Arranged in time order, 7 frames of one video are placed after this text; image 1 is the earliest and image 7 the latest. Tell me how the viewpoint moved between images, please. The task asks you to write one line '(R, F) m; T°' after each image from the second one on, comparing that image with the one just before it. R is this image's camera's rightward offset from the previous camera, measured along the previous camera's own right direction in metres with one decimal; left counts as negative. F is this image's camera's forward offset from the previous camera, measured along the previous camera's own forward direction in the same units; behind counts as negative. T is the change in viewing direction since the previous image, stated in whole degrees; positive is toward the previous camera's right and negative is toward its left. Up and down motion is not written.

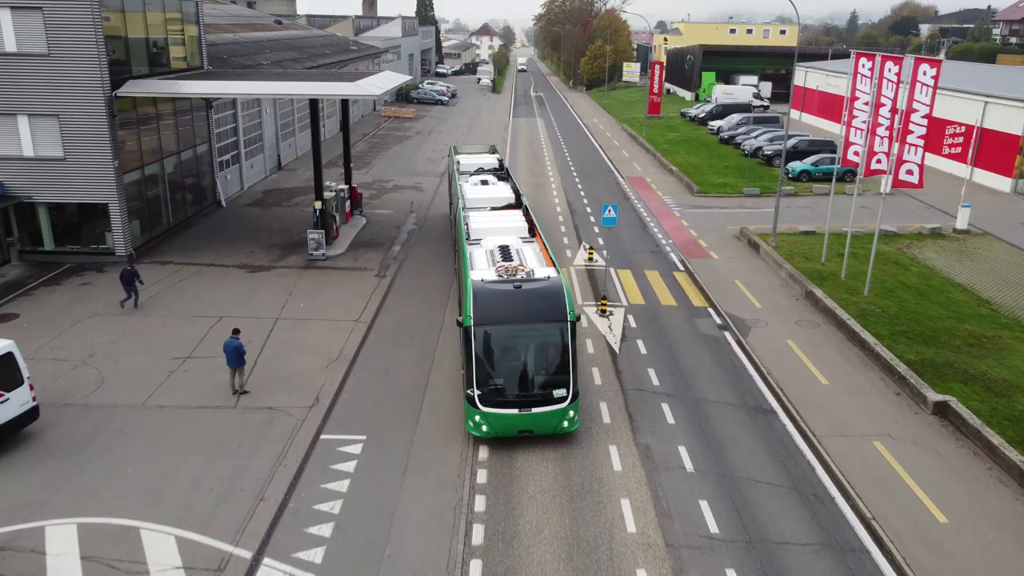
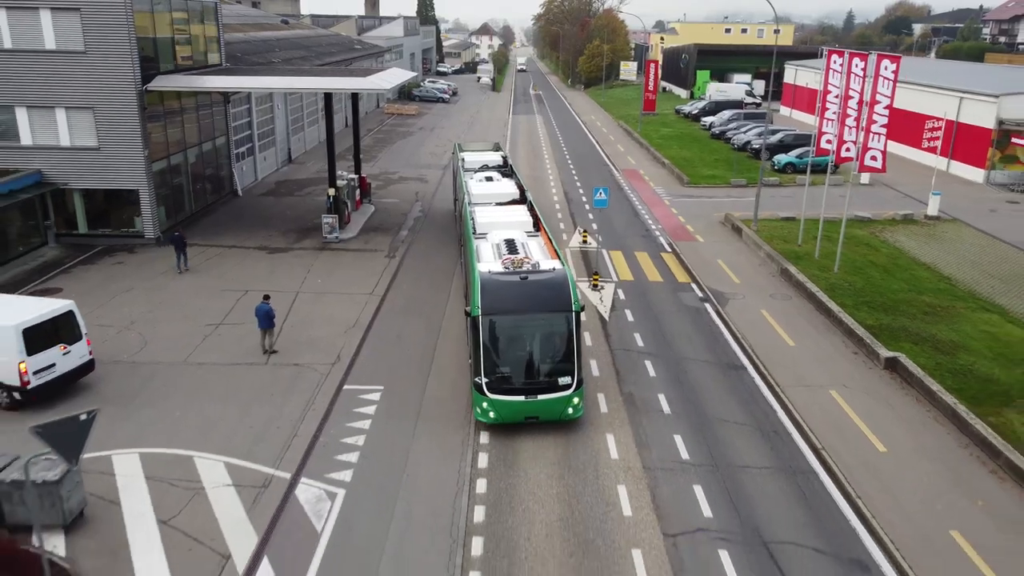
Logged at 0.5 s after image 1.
(0.0, -1.9) m; 0°
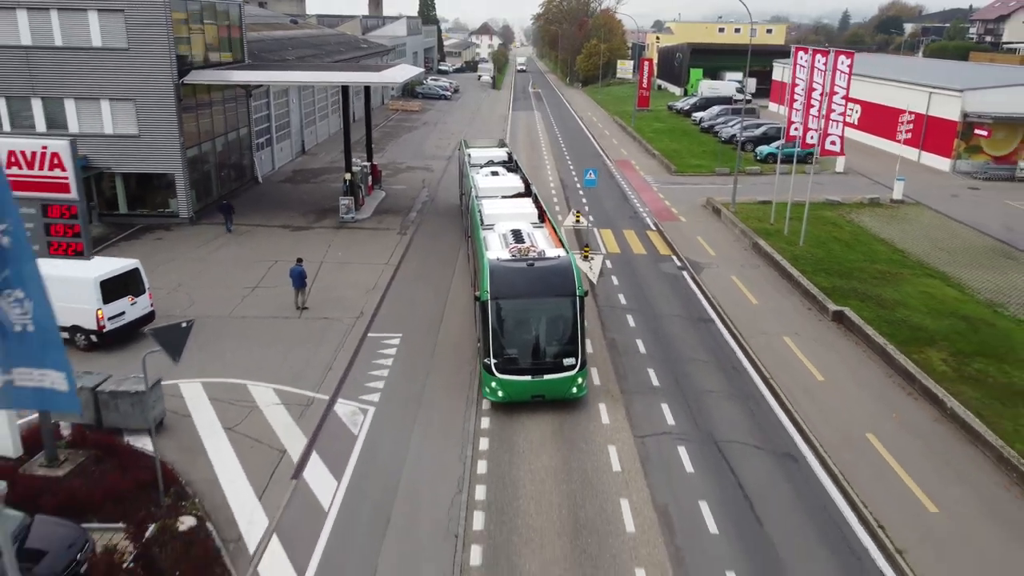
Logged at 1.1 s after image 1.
(0.0, -2.7) m; 0°
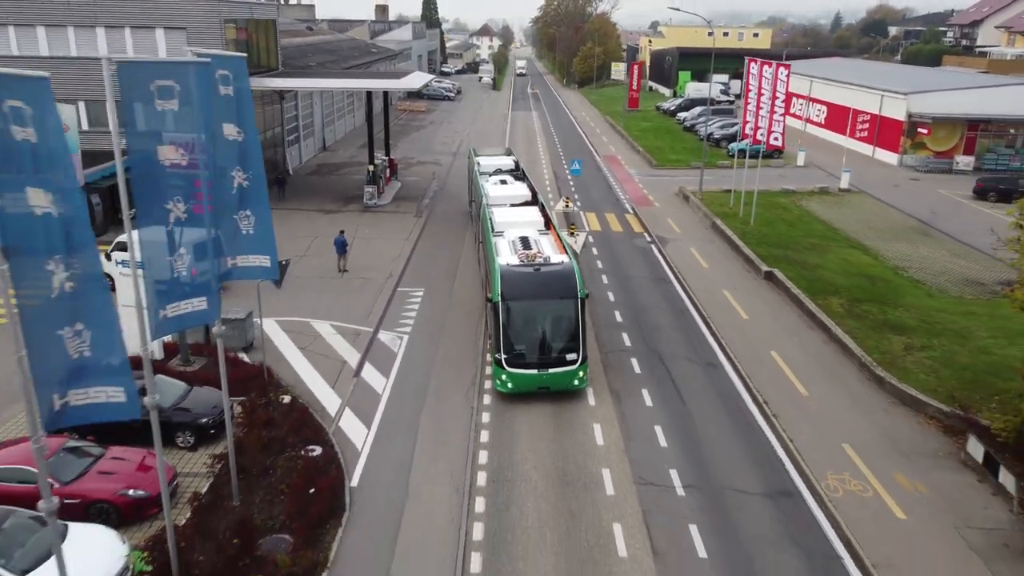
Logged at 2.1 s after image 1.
(0.0, -5.2) m; 0°
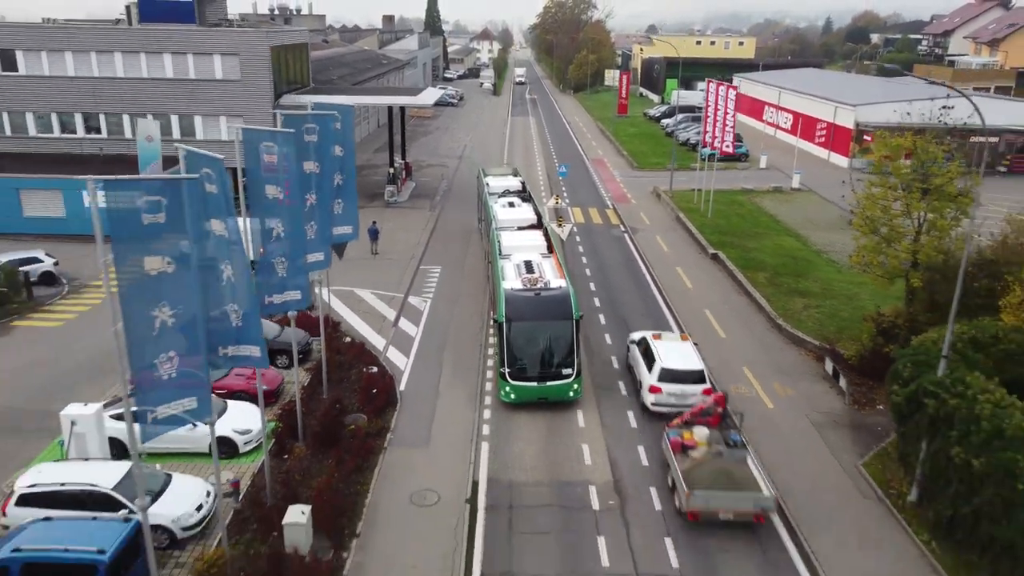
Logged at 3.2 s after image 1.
(0.0, -6.4) m; 0°
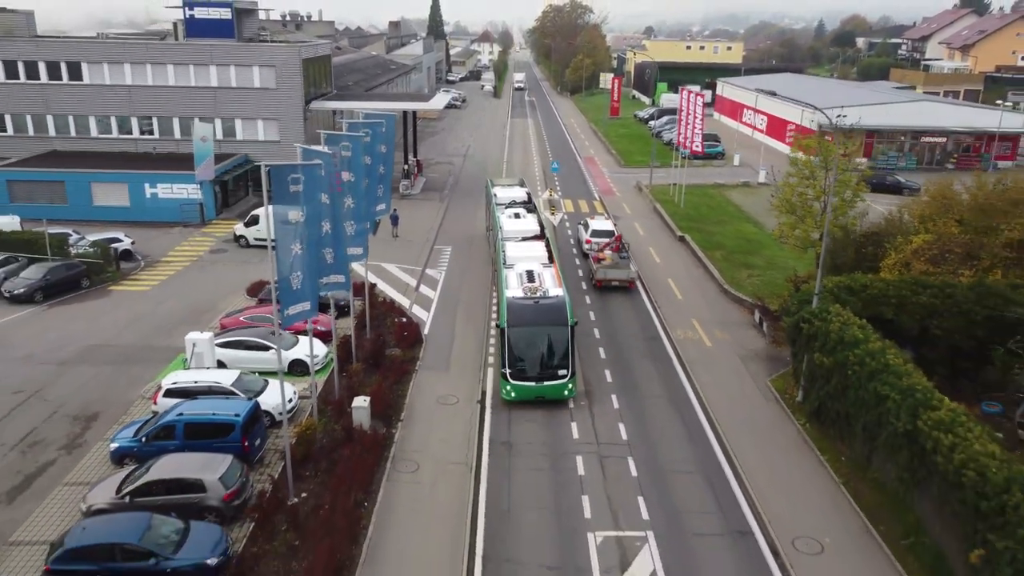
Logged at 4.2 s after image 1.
(0.0, -5.9) m; 0°
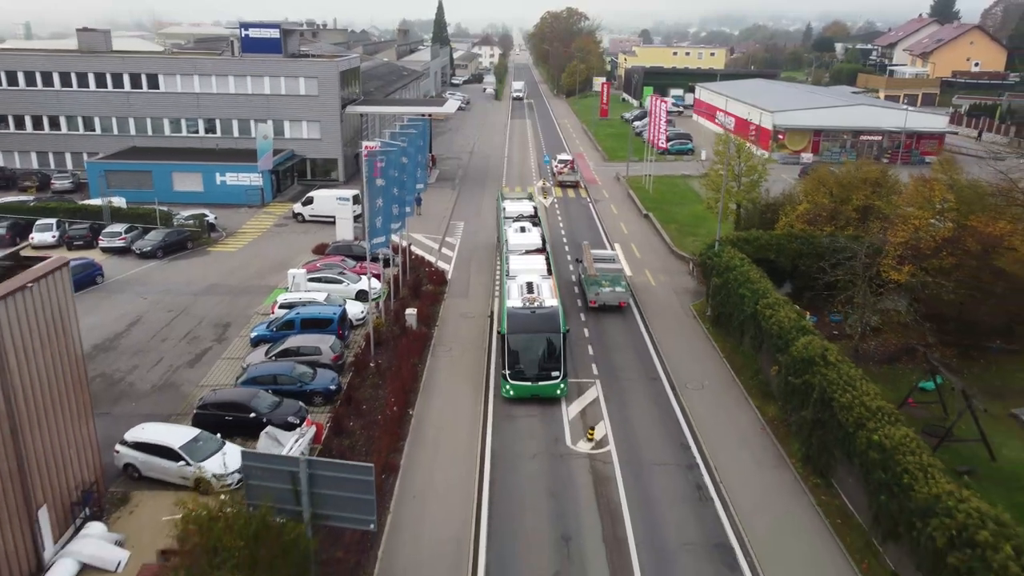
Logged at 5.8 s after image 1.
(0.0, -9.8) m; 0°
